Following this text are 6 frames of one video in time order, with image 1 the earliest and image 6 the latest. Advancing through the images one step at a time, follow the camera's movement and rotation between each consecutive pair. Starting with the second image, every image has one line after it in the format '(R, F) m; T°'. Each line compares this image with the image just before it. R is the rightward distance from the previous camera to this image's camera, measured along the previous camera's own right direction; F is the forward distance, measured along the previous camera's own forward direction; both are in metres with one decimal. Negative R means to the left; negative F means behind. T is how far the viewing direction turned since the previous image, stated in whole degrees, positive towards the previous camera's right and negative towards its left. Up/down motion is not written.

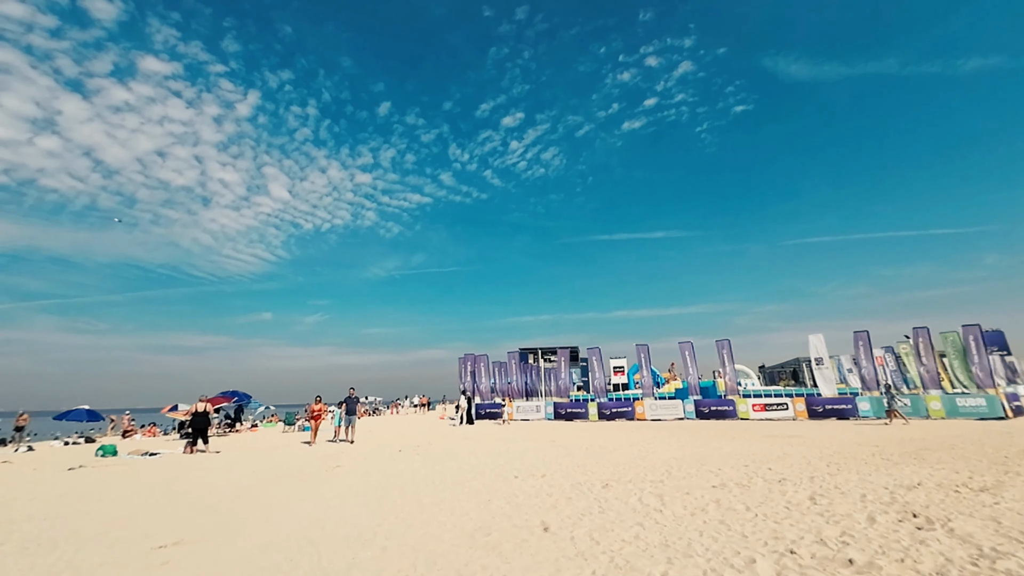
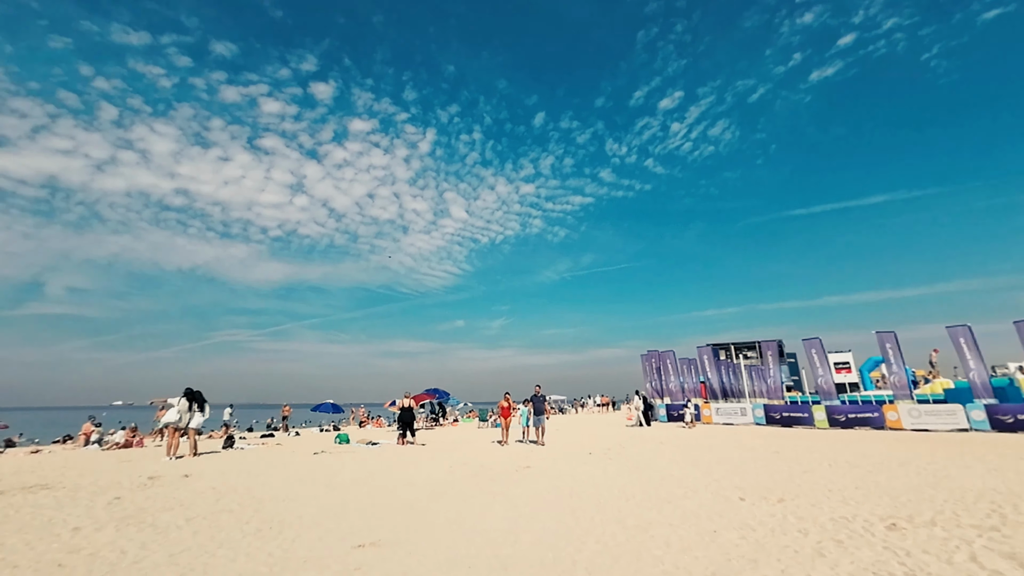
(-0.6, +1.6) m; -22°
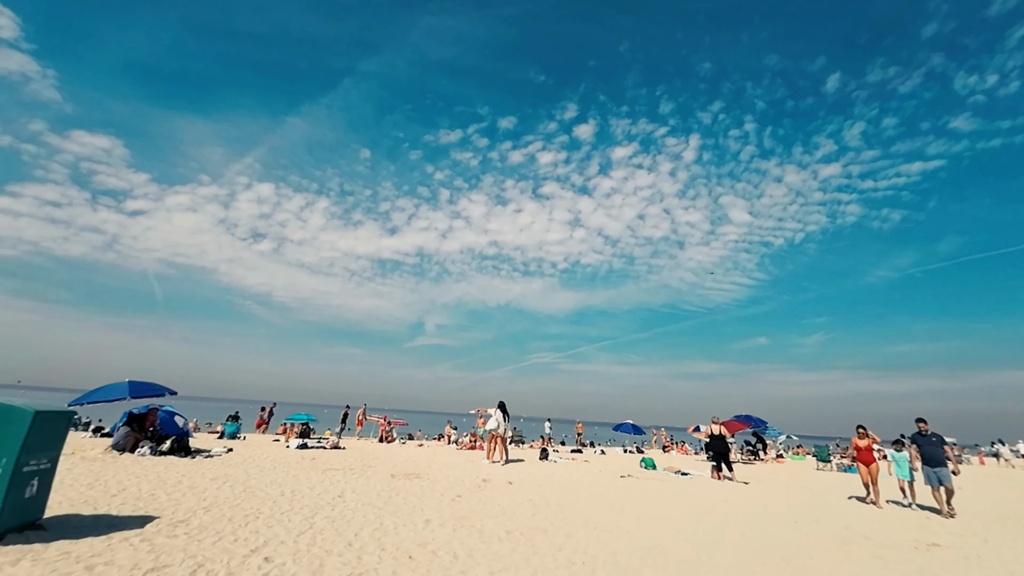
(-0.8, +1.4) m; -35°
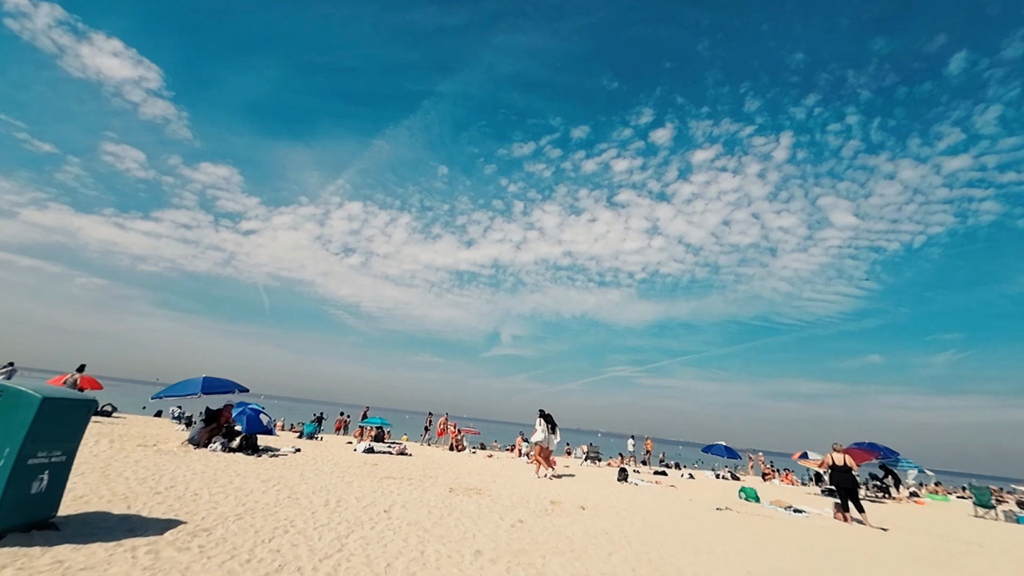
(+0.1, +1.5) m; -10°
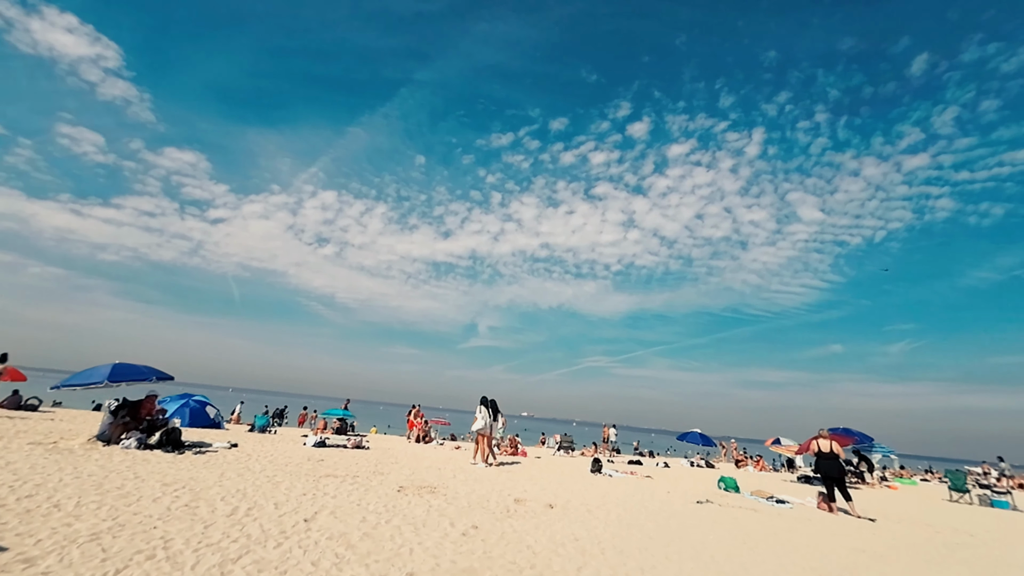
(+0.4, +1.5) m; +3°
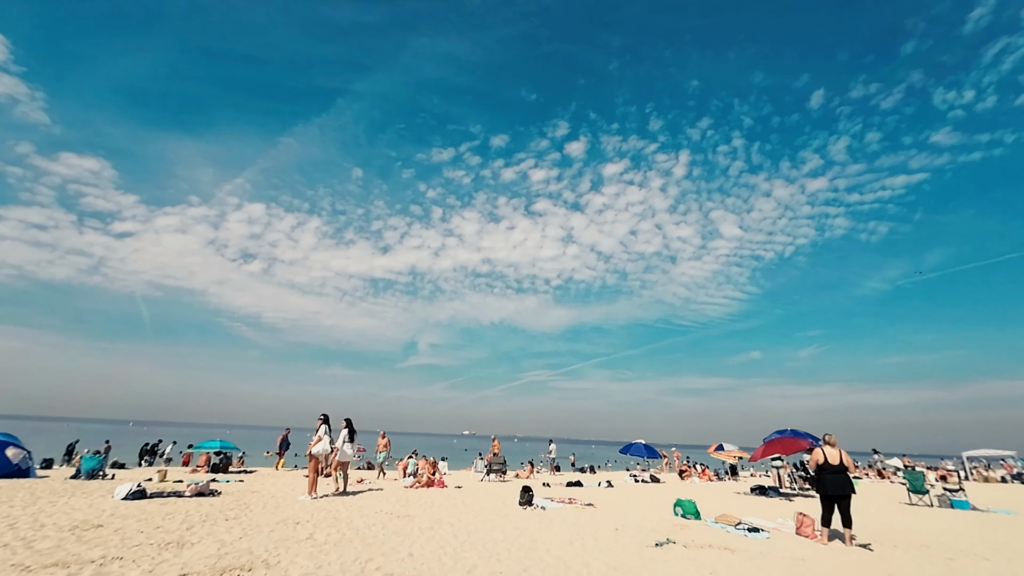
(+1.1, +3.5) m; +8°
